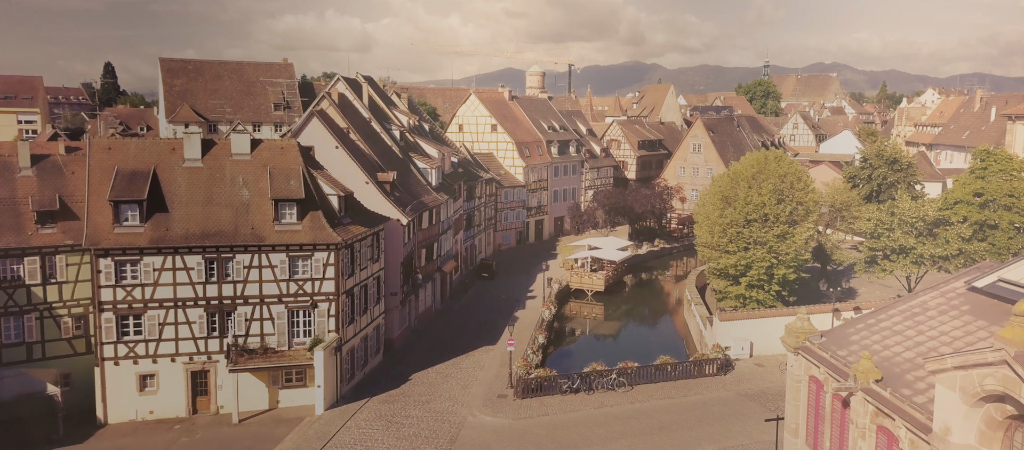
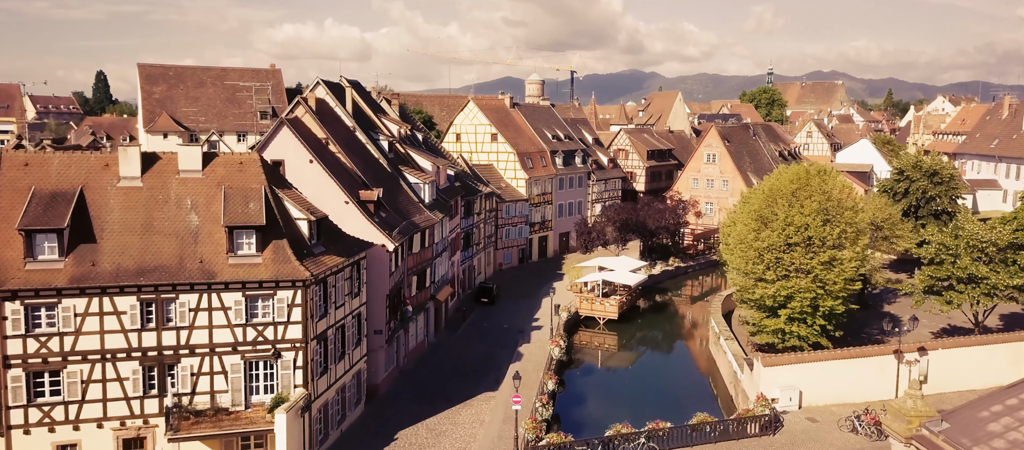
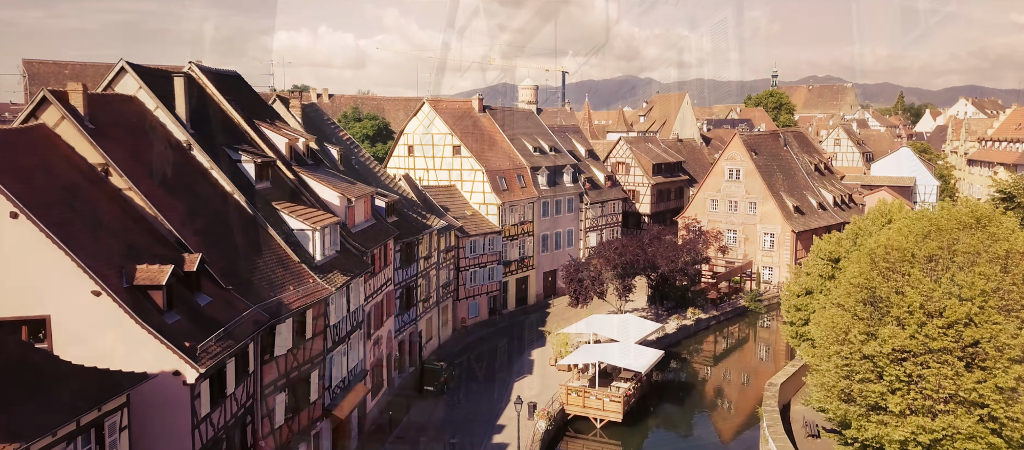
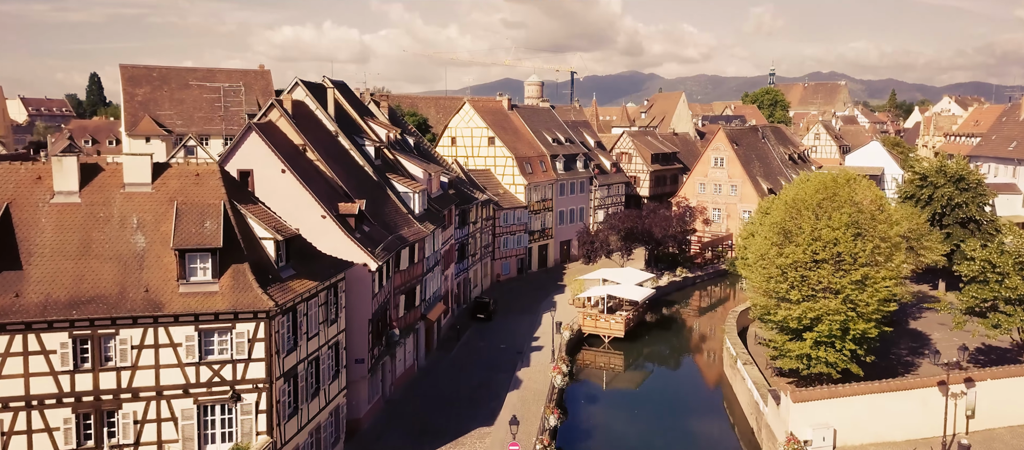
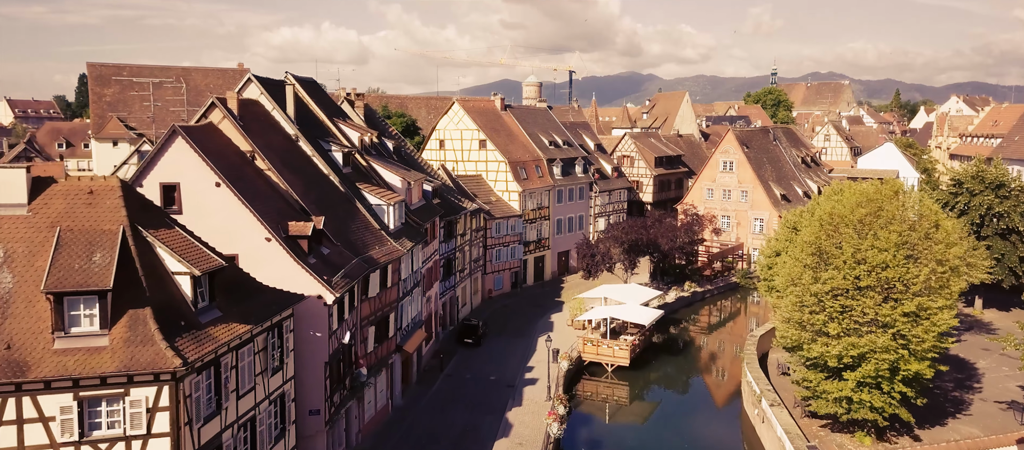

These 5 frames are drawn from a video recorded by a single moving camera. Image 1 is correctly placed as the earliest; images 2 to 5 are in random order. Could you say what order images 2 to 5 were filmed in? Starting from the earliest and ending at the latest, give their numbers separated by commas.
2, 4, 5, 3
